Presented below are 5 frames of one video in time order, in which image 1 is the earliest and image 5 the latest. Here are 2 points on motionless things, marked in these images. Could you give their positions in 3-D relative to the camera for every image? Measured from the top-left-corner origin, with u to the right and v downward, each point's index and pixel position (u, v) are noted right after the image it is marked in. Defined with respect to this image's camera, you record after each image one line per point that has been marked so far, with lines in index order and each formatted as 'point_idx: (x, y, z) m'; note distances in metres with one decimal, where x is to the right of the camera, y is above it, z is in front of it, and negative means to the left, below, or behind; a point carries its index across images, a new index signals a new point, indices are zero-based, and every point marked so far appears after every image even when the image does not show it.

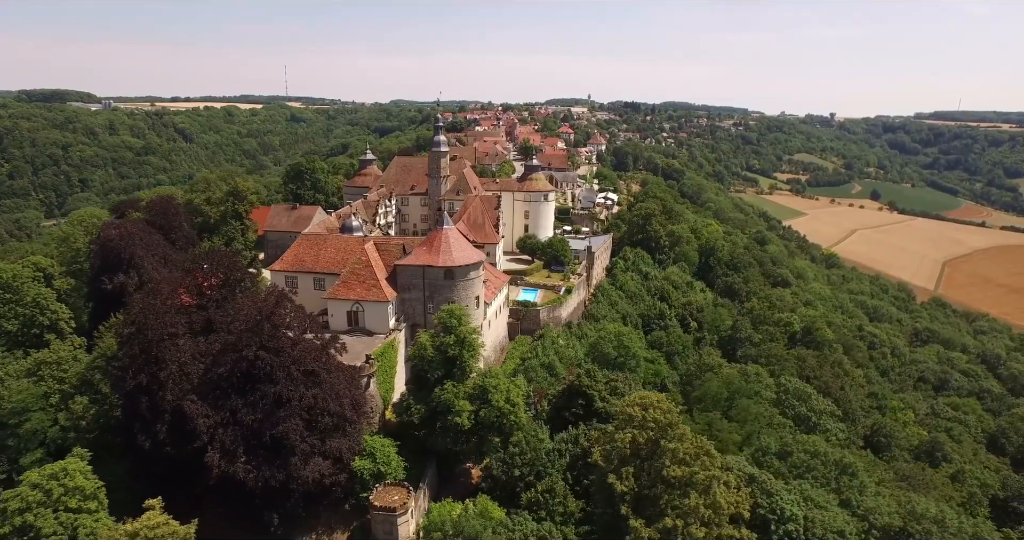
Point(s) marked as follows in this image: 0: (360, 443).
0: (-4.9, -5.5, +19.9) m
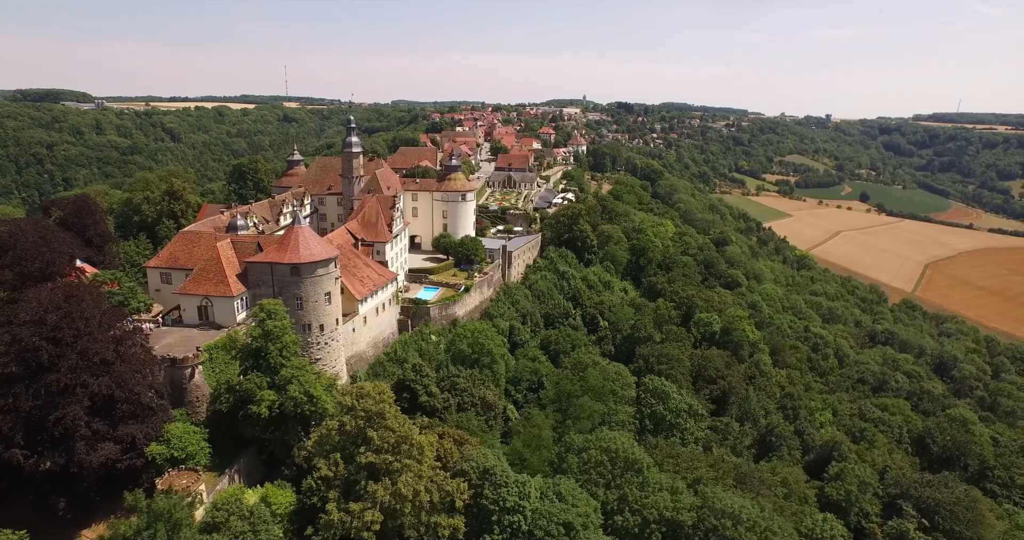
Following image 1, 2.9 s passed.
0: (-11.9, -5.3, +20.8) m
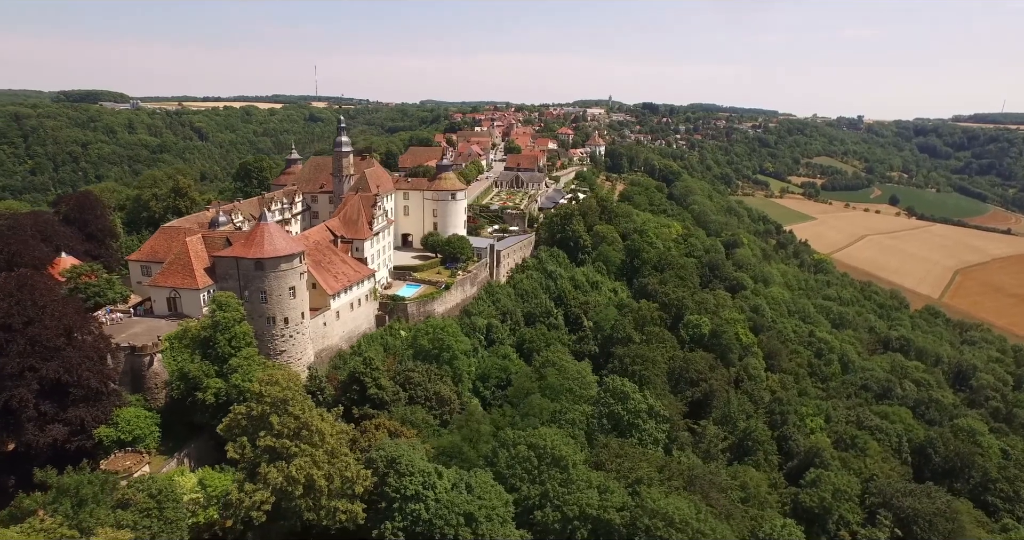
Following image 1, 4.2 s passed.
0: (-14.3, -5.1, +21.9) m
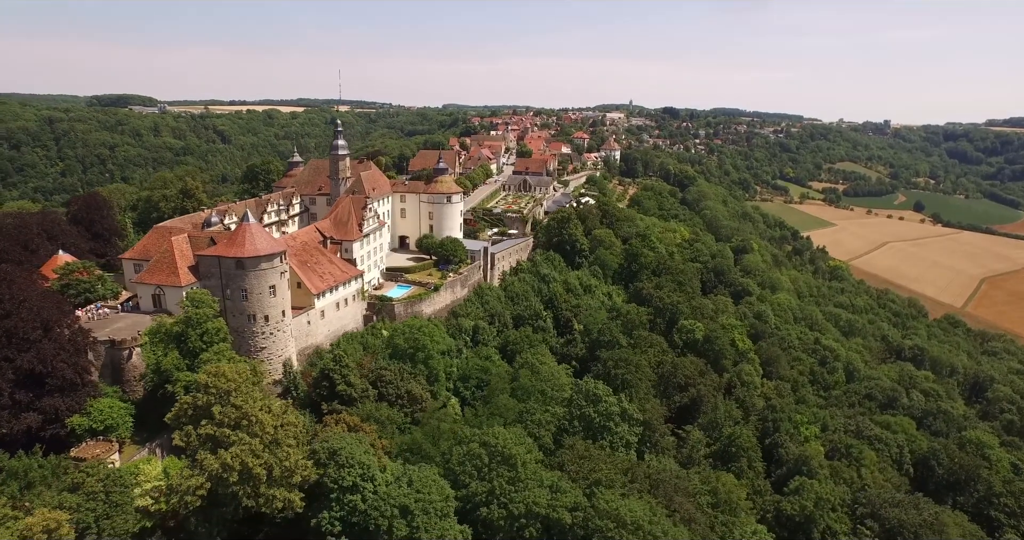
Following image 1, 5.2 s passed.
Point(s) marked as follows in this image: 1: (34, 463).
0: (-16.0, -4.9, +22.9) m
1: (-14.6, -5.9, +18.9) m
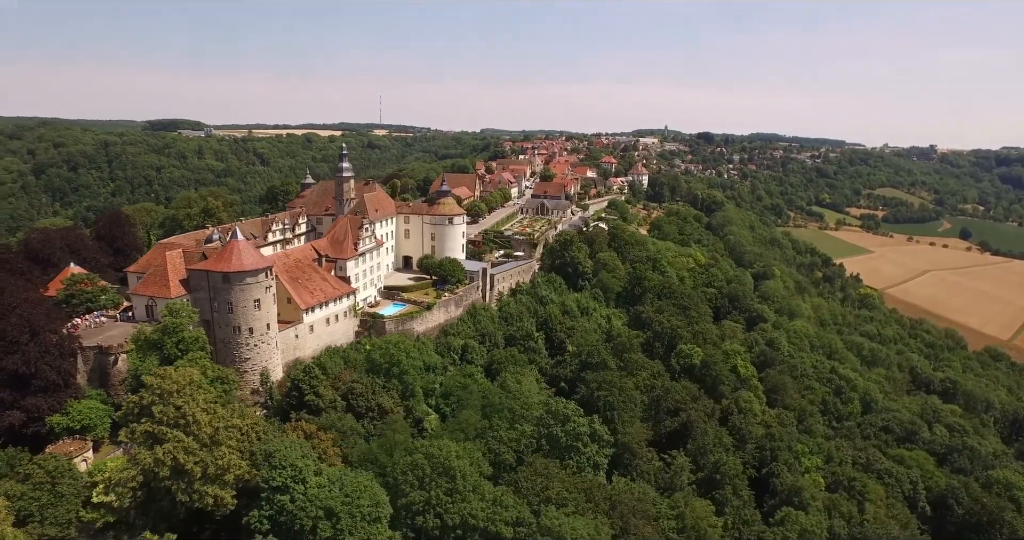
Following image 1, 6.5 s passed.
0: (-17.8, -5.3, +24.5) m
1: (-16.8, -6.2, +20.4) m
